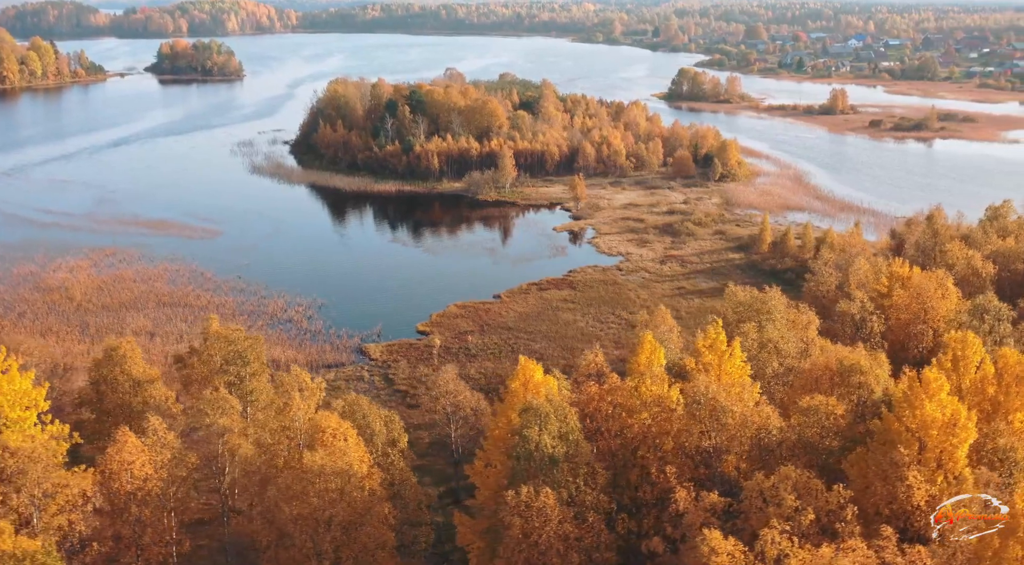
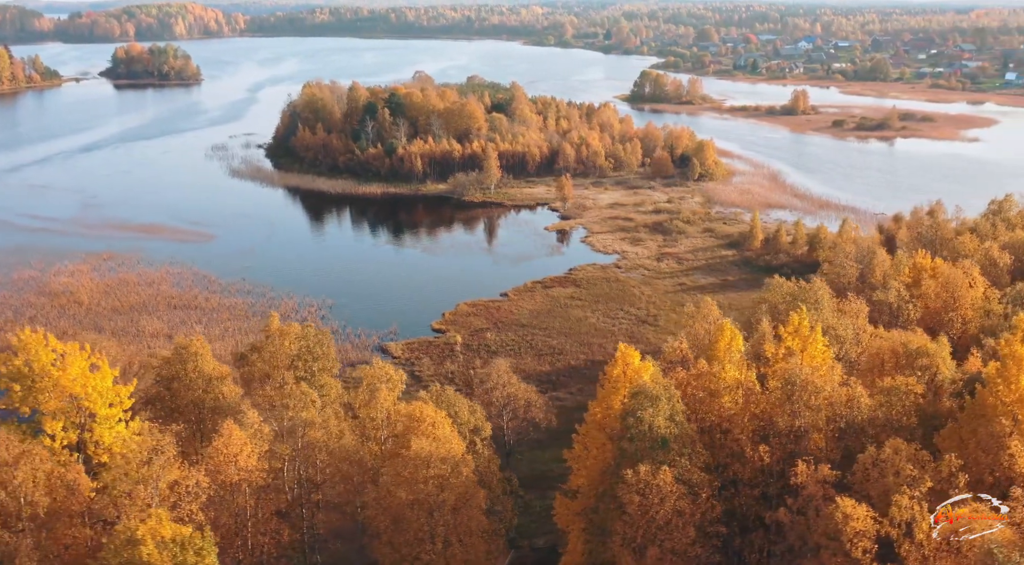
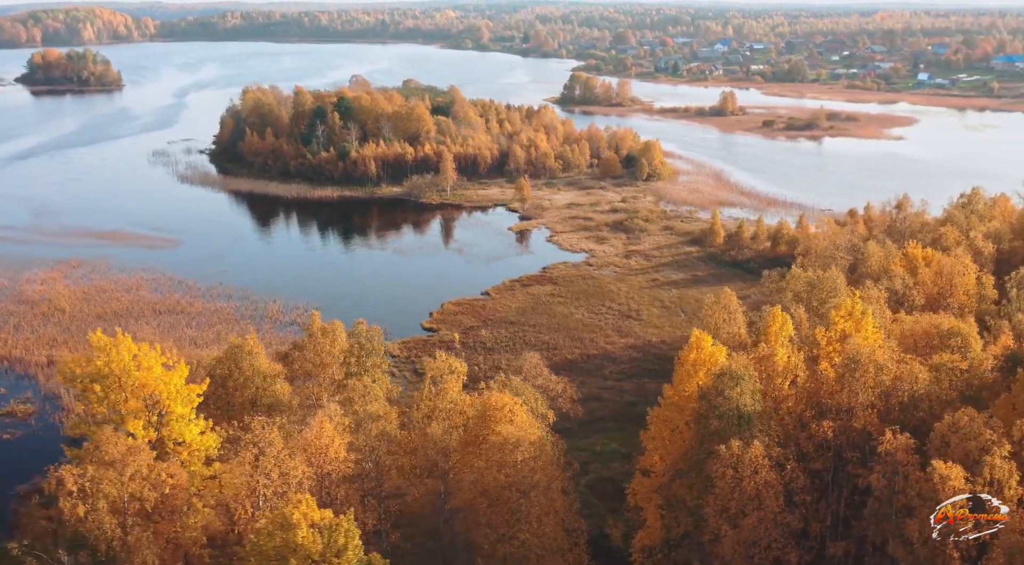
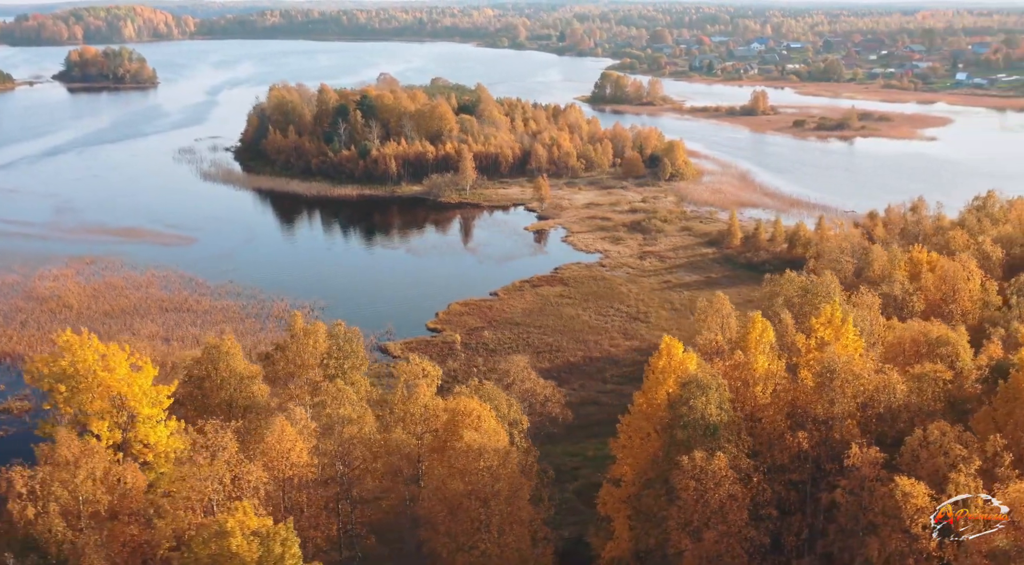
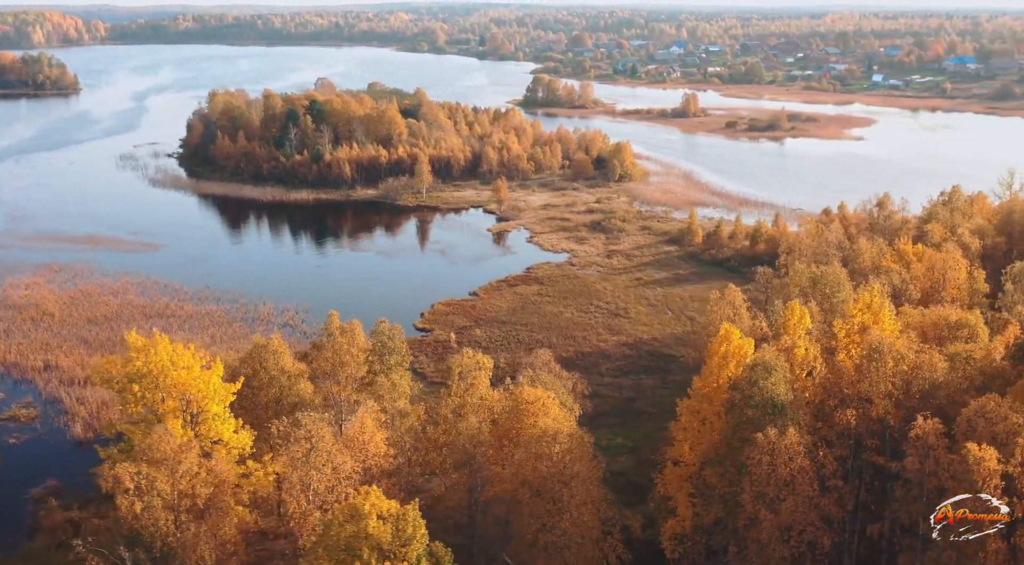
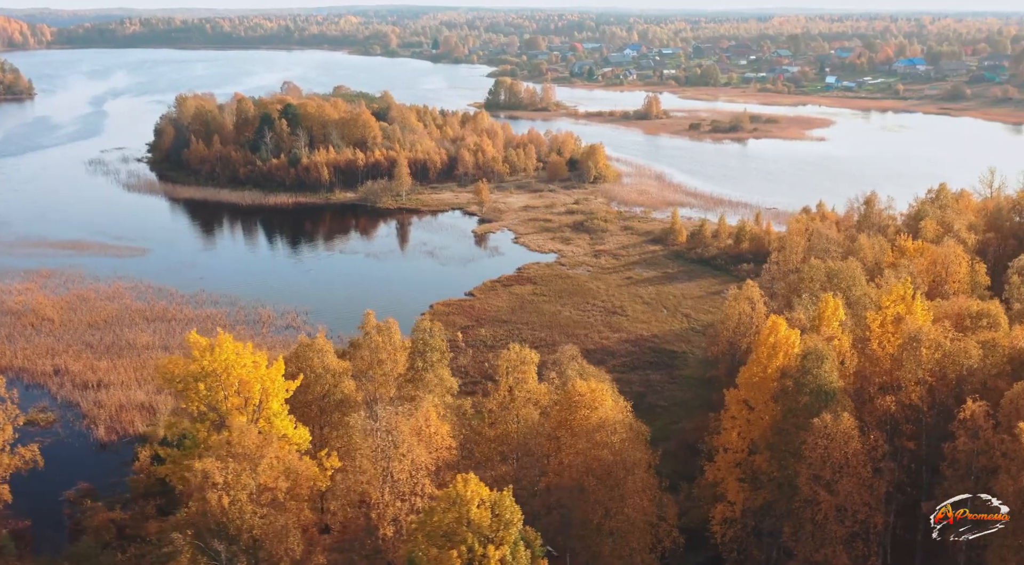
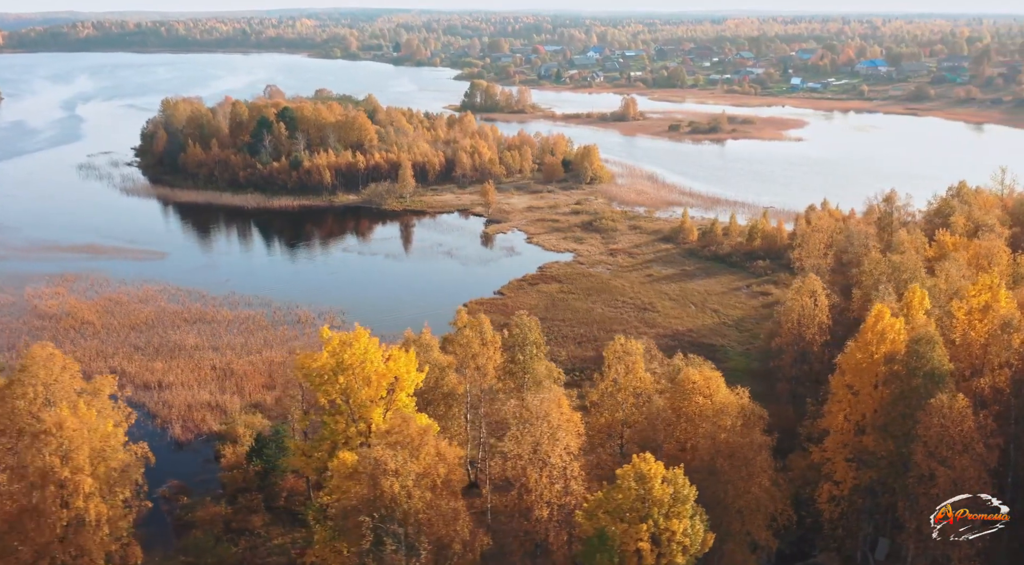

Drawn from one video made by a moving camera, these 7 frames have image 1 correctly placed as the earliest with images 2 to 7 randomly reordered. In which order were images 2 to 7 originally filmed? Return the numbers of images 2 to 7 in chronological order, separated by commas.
2, 4, 3, 5, 6, 7
